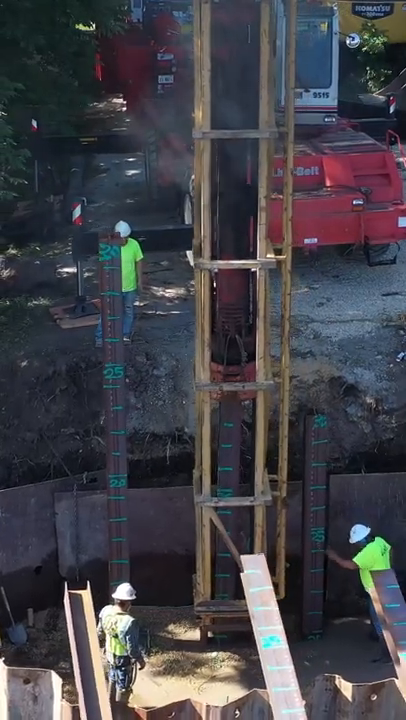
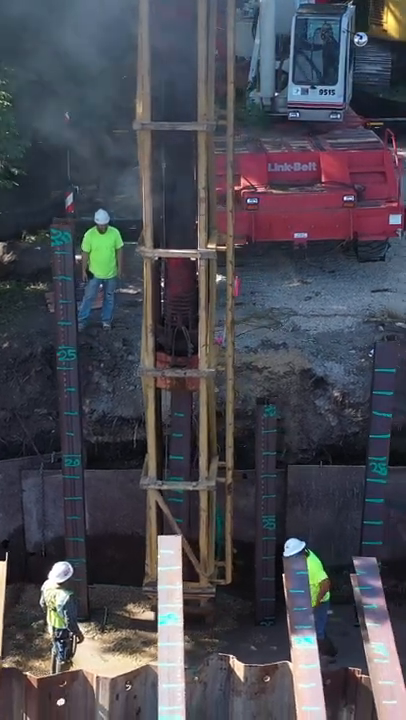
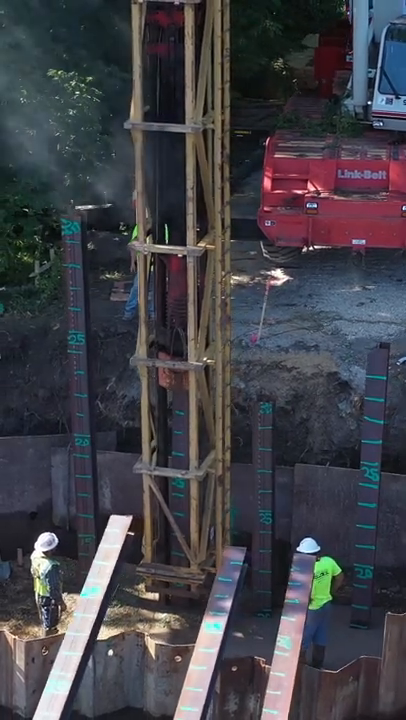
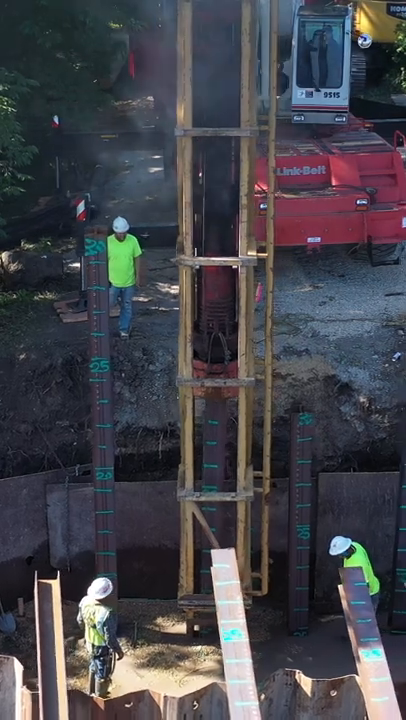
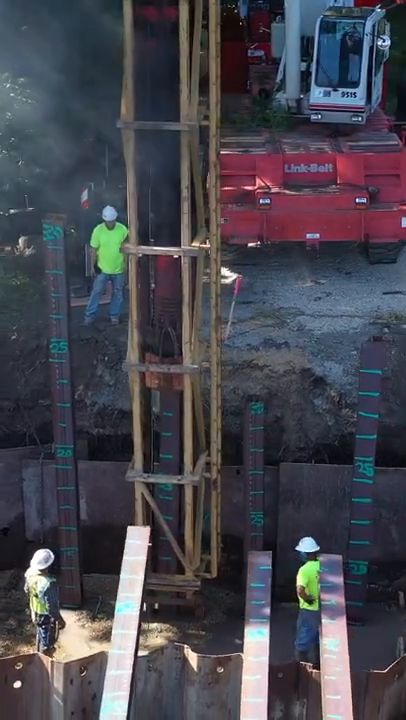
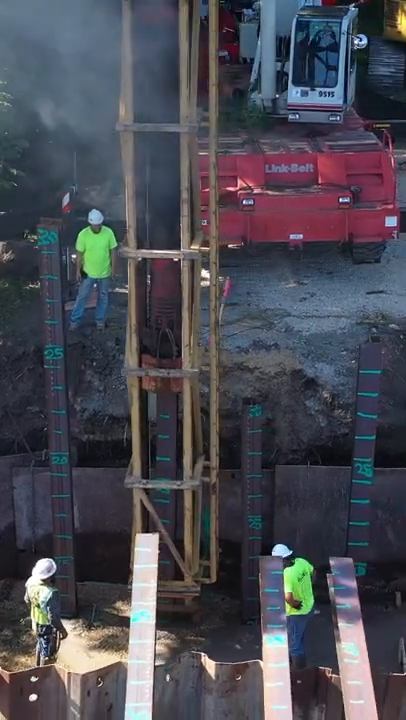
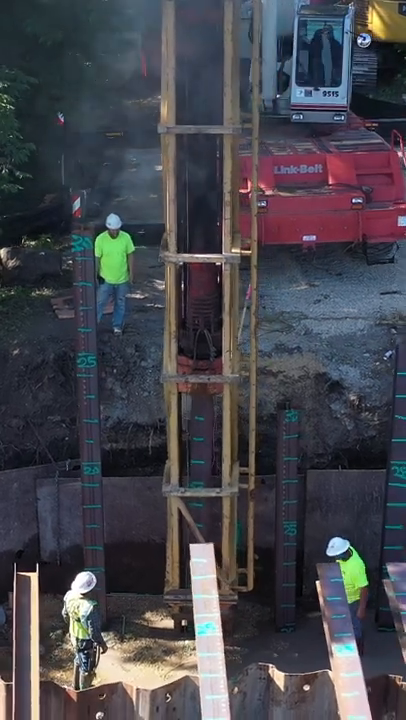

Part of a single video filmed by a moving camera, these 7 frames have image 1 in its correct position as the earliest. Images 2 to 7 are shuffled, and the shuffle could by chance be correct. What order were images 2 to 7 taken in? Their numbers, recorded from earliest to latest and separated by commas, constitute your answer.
4, 7, 2, 6, 5, 3
